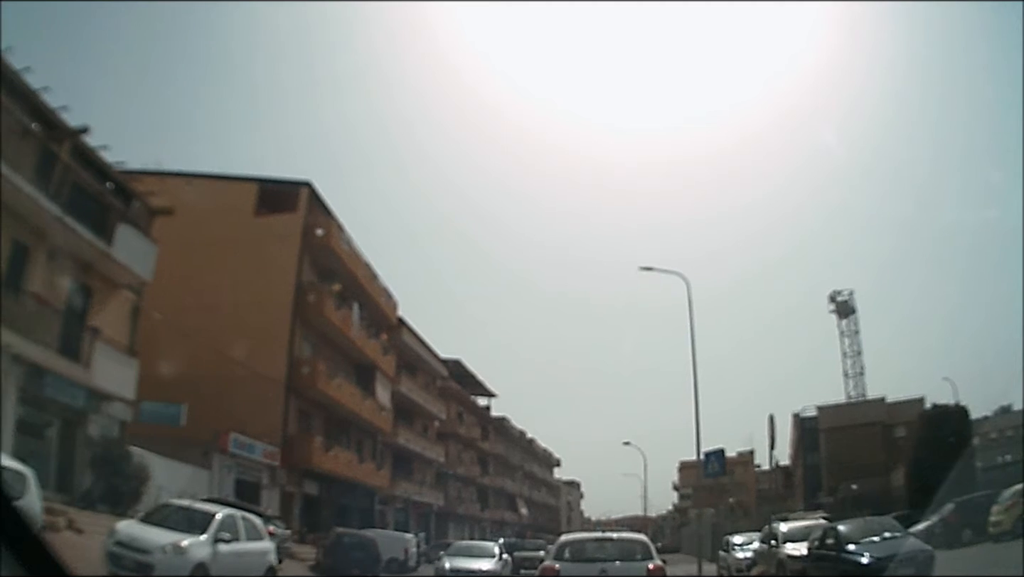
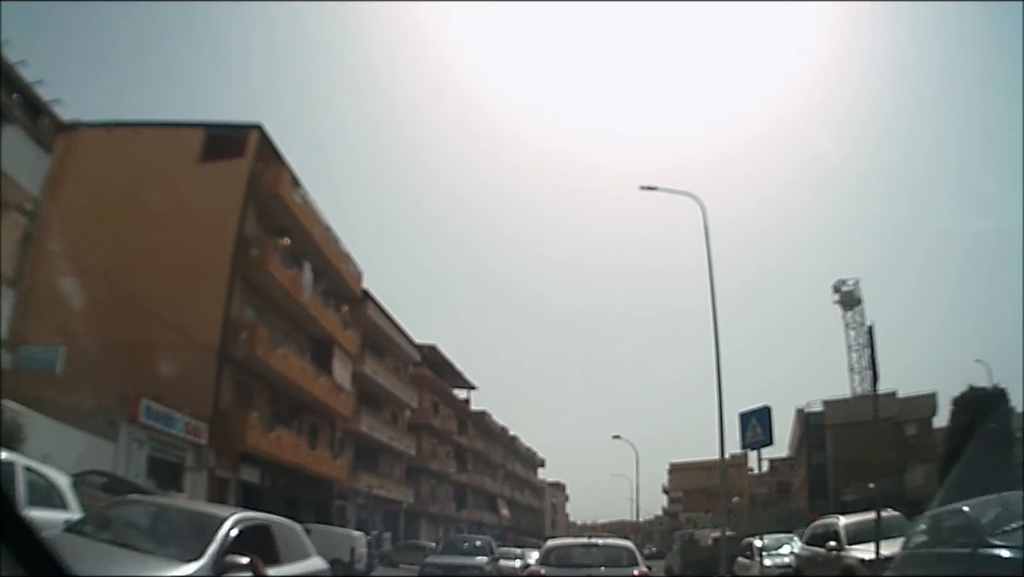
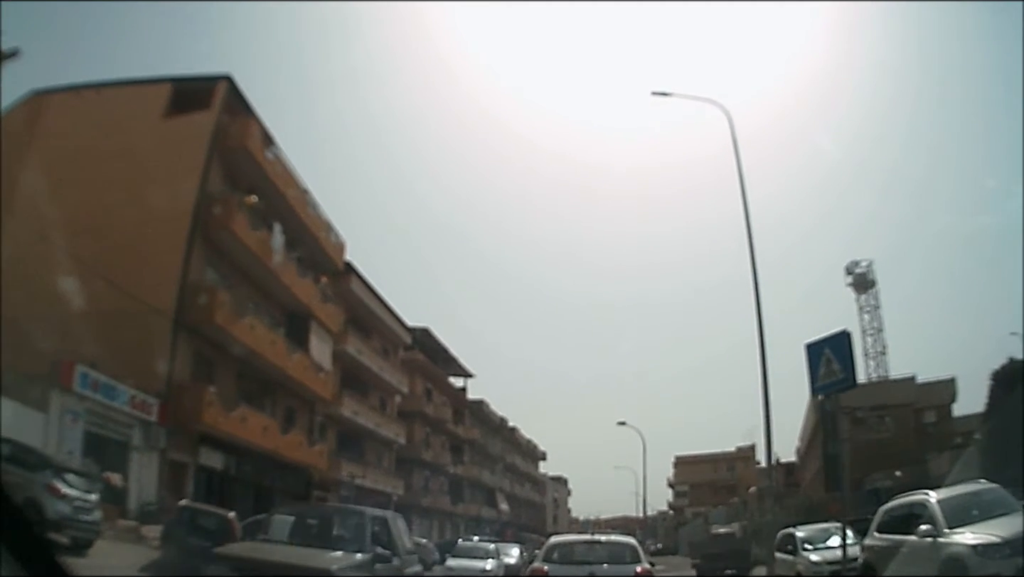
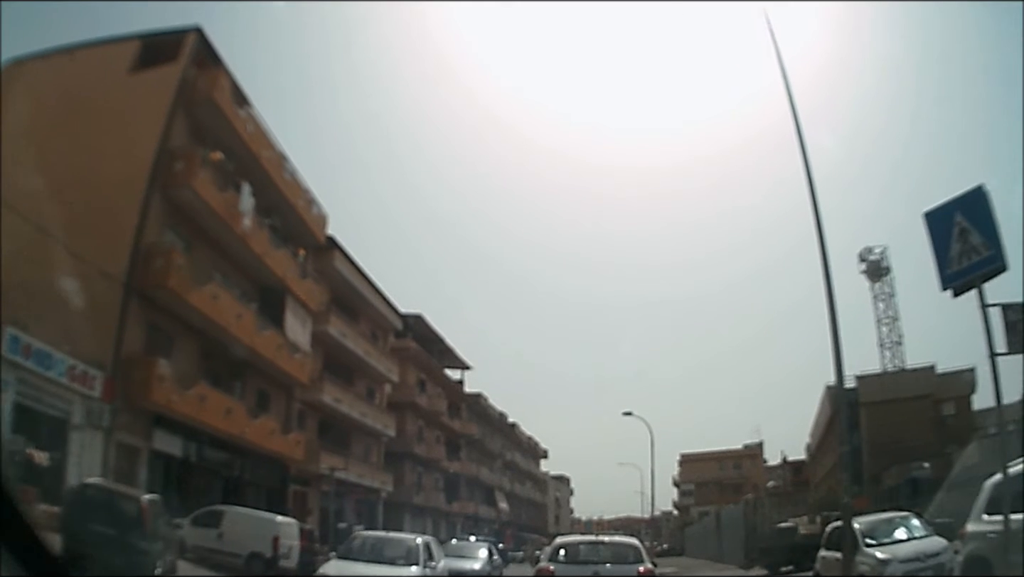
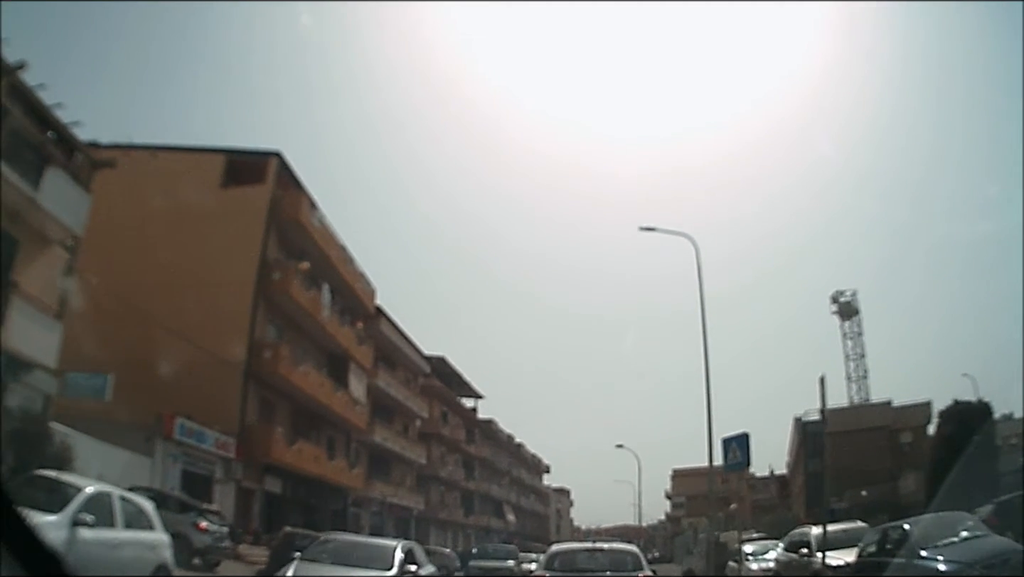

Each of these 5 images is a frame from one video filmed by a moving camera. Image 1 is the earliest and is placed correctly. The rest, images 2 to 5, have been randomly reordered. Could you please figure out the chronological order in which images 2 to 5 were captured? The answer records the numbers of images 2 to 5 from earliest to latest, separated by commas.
5, 2, 3, 4
